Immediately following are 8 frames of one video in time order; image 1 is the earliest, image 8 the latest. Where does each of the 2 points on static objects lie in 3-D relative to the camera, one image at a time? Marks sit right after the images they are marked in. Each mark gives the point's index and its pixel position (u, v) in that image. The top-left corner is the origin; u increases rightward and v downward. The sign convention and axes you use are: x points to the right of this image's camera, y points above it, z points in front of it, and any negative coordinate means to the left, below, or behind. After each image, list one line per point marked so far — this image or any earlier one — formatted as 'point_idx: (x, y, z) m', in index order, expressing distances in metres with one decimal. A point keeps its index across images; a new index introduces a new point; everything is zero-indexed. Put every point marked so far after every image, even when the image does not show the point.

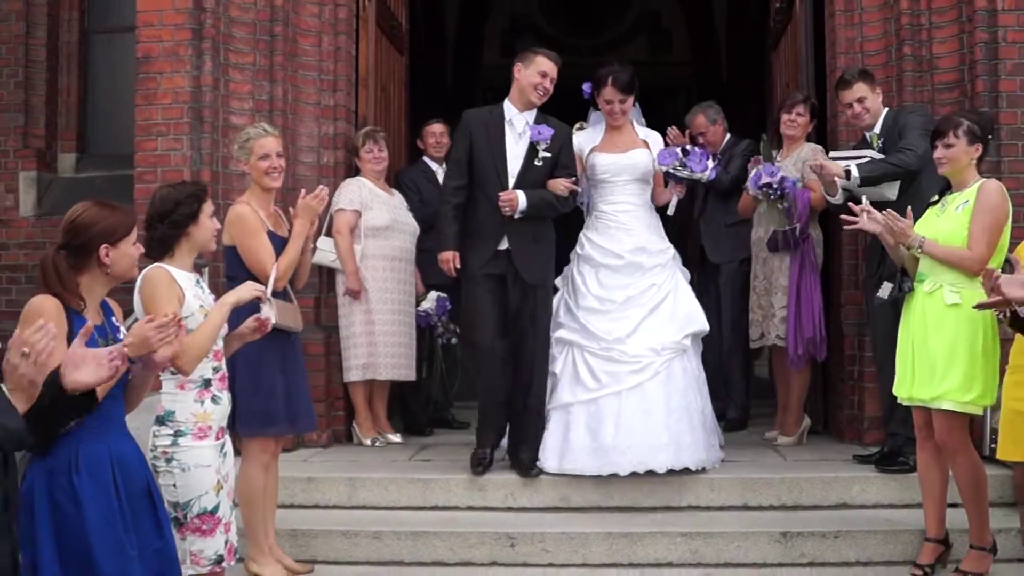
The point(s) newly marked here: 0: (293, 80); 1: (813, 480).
0: (-0.9, +0.9, +5.7) m
1: (+1.1, -0.7, +4.8) m
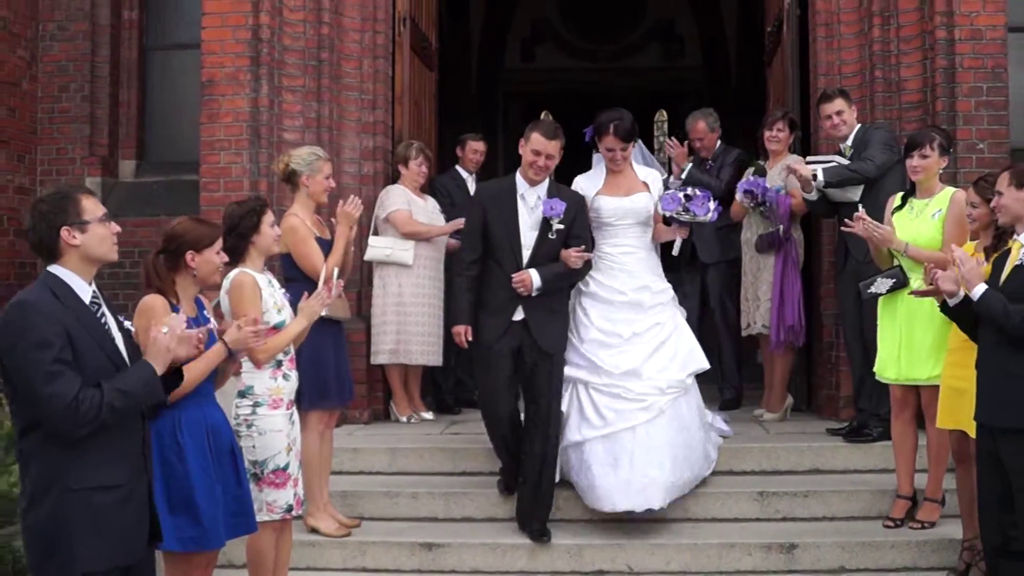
0: (-0.8, +0.9, +6.5) m
1: (+1.1, -0.7, +5.5) m
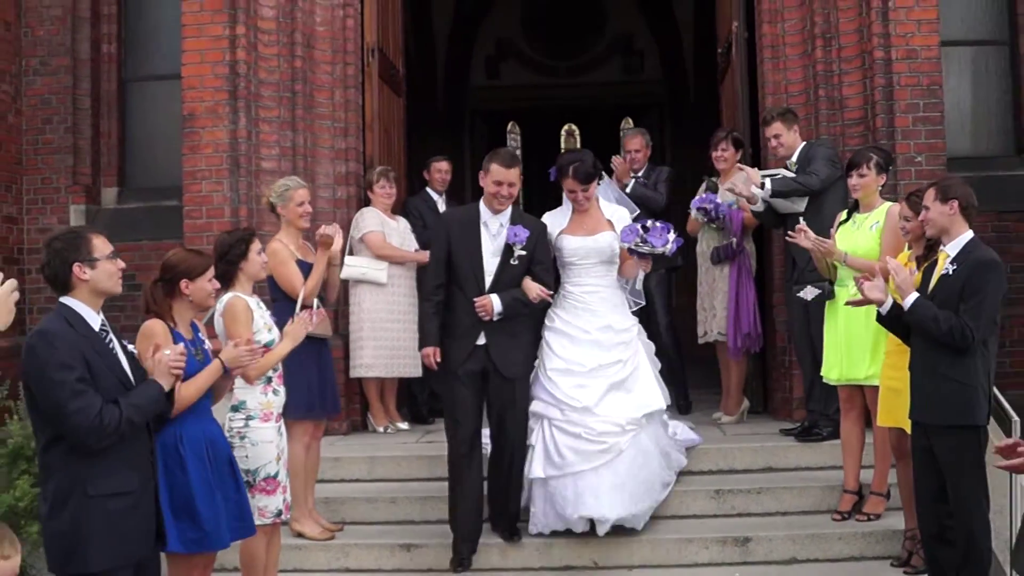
0: (-1.0, +0.8, +6.8) m
1: (+1.0, -0.7, +5.9) m
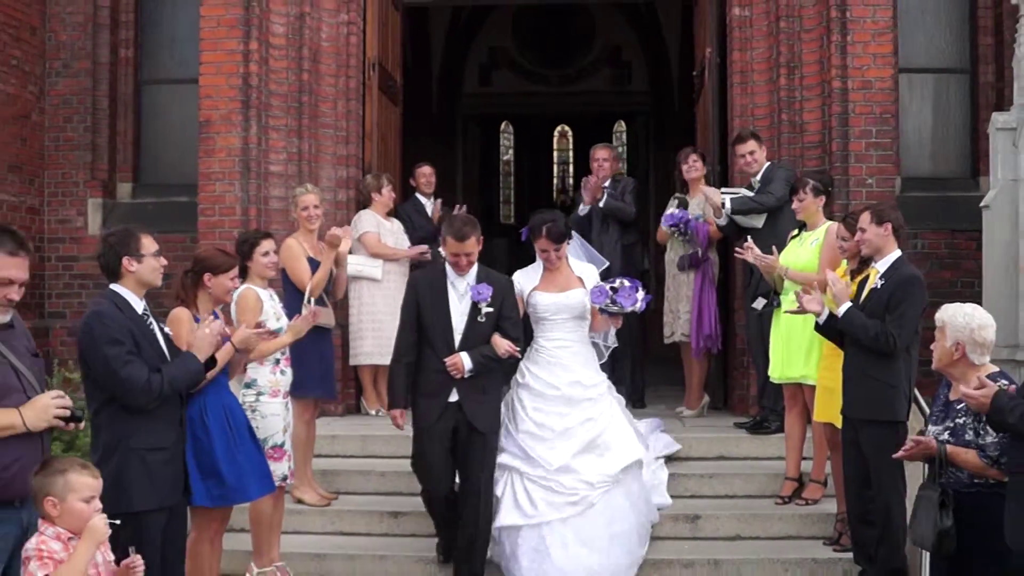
0: (-1.1, +0.8, +7.4) m
1: (+0.9, -0.7, +6.5) m
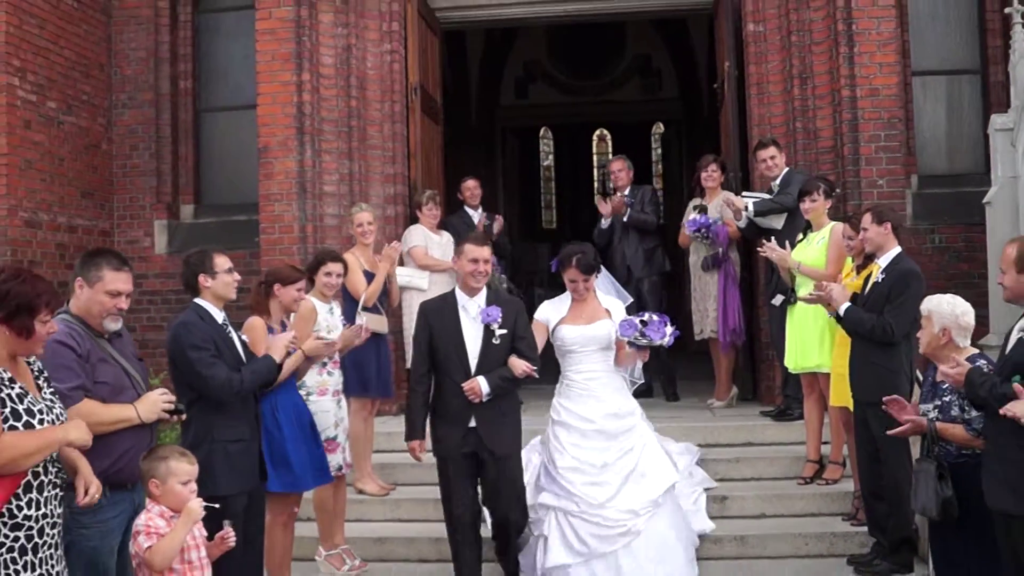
0: (-0.9, +0.8, +8.0) m
1: (+1.1, -0.7, +7.1) m
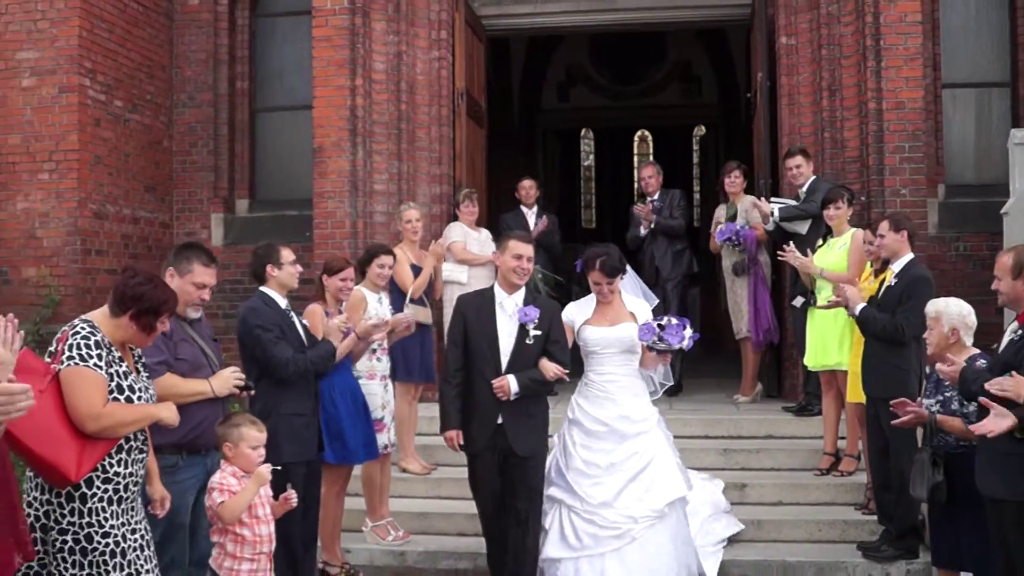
0: (-0.6, +0.8, +8.5) m
1: (+1.3, -0.7, +7.5) m
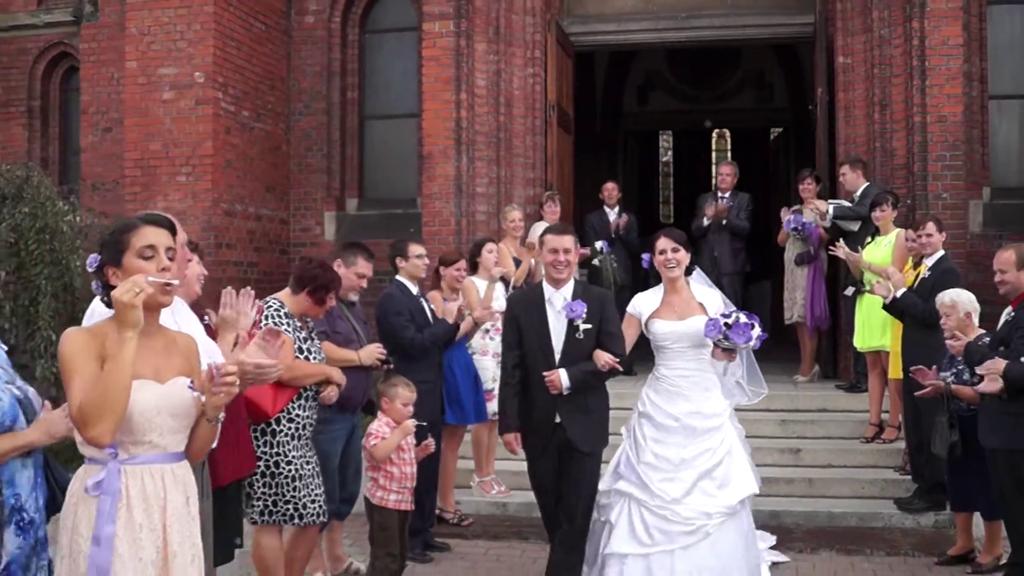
0: (0.0, +0.9, +9.6) m
1: (+1.8, -0.7, +8.5) m
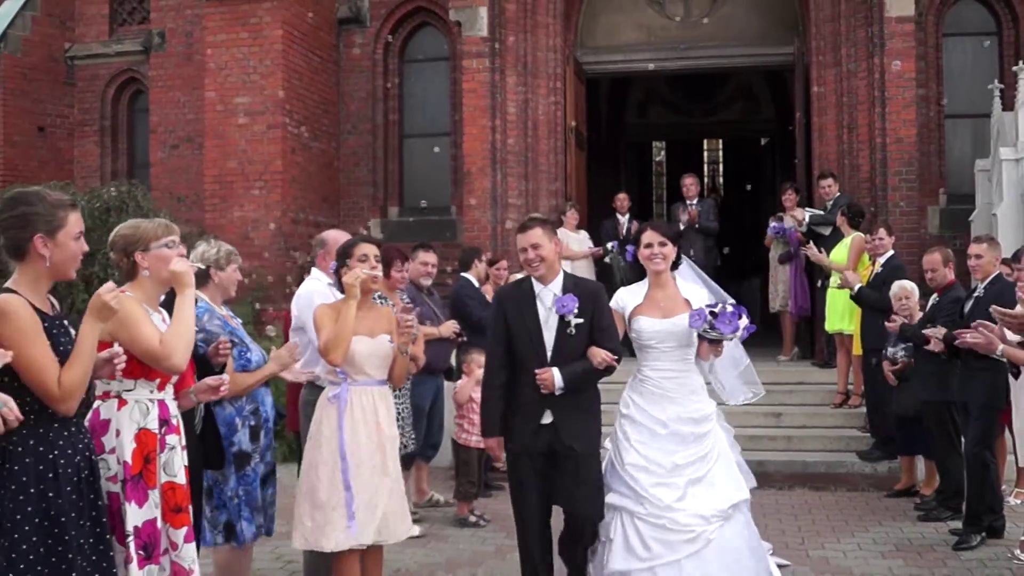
0: (+0.2, +0.9, +11.4) m
1: (+2.1, -0.6, +10.3) m
